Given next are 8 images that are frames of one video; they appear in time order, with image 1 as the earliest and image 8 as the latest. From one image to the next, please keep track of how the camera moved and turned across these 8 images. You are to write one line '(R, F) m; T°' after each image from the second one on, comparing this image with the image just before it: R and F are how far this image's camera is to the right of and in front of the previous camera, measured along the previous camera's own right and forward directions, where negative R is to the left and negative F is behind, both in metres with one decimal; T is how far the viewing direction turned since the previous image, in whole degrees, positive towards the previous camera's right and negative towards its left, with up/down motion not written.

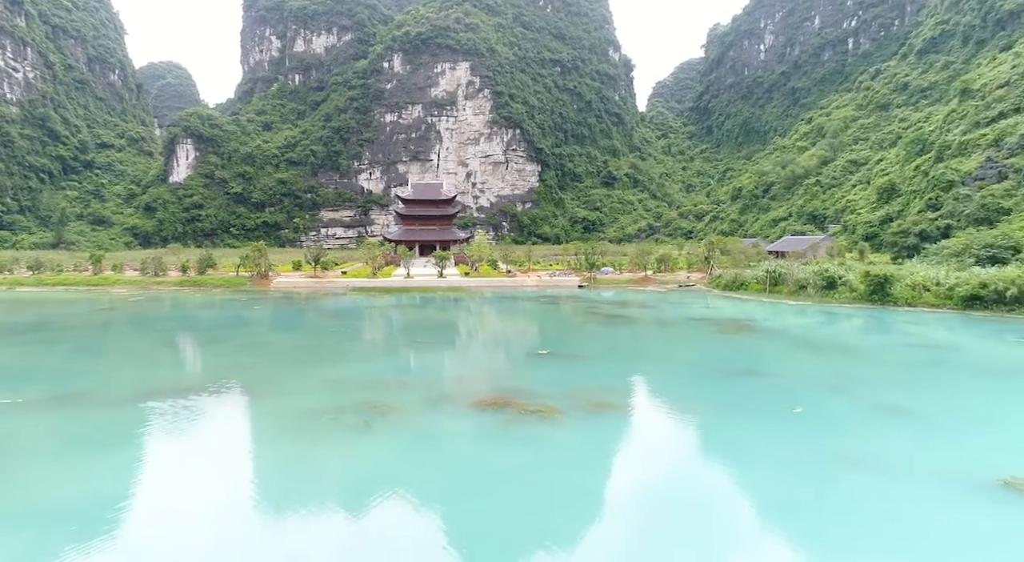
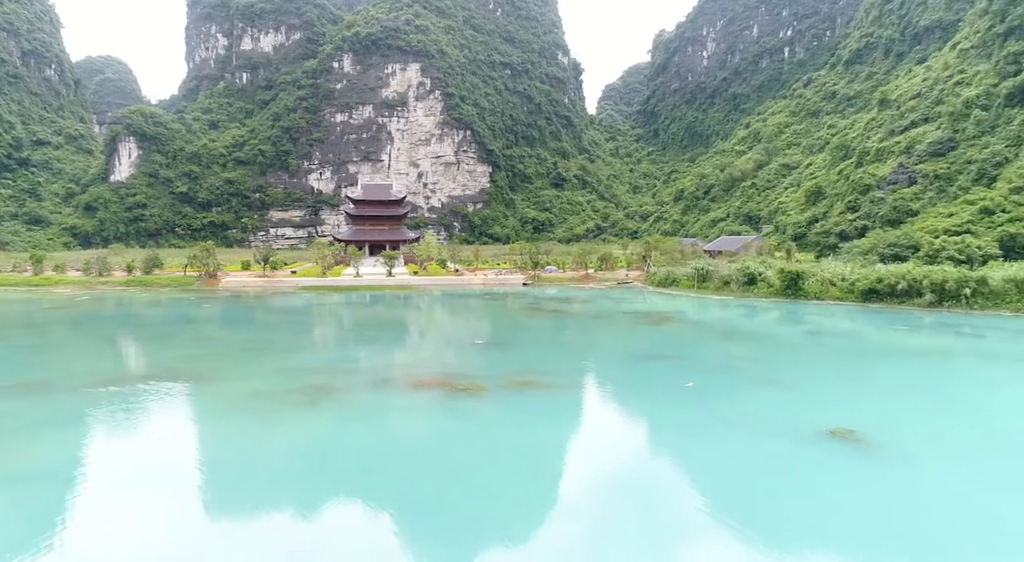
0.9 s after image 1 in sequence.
(+0.5, -1.2) m; +4°
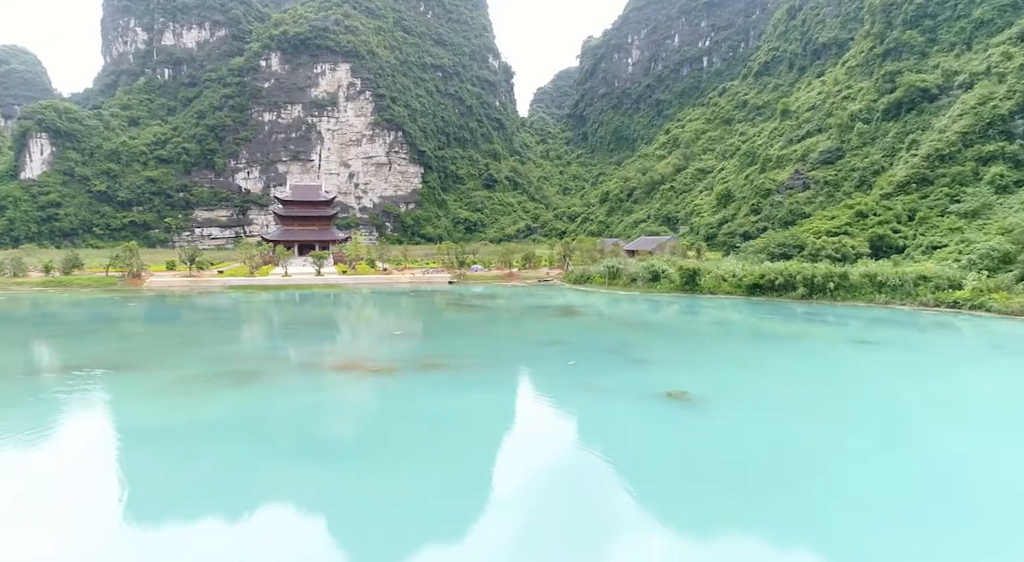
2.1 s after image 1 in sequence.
(+0.6, -1.7) m; +6°
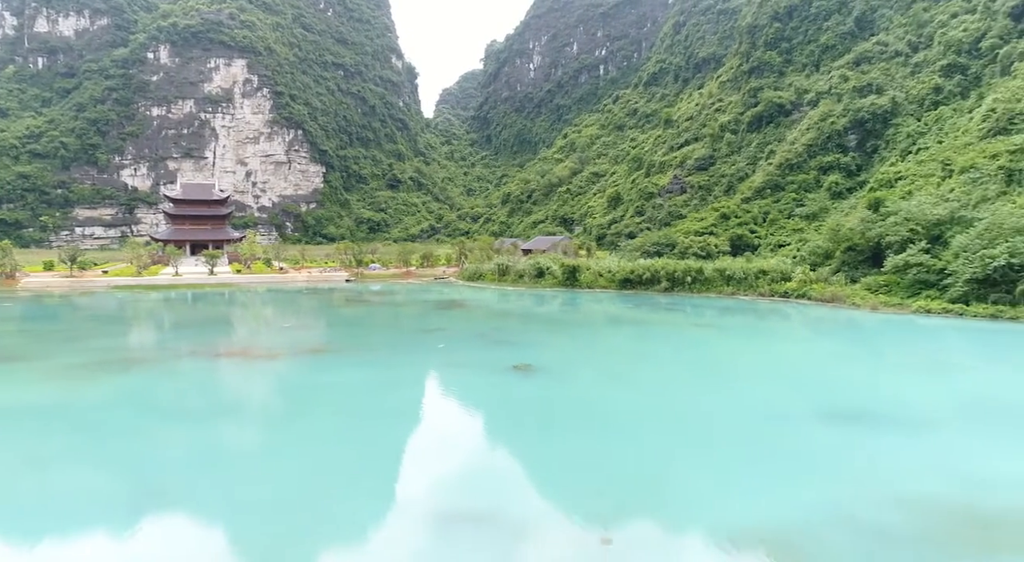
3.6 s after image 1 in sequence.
(+0.9, -1.9) m; +8°
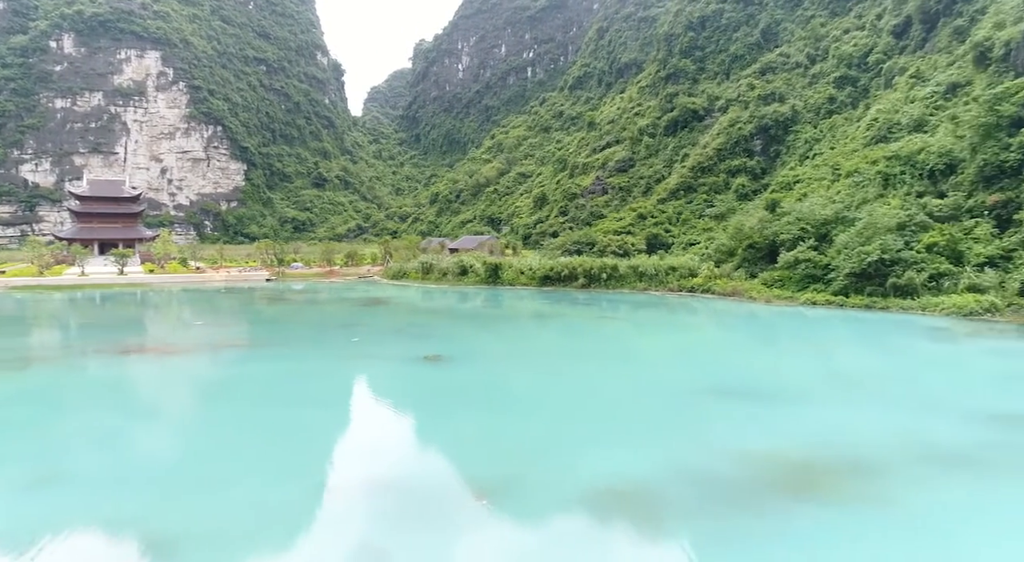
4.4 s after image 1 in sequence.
(+0.7, -0.7) m; +6°
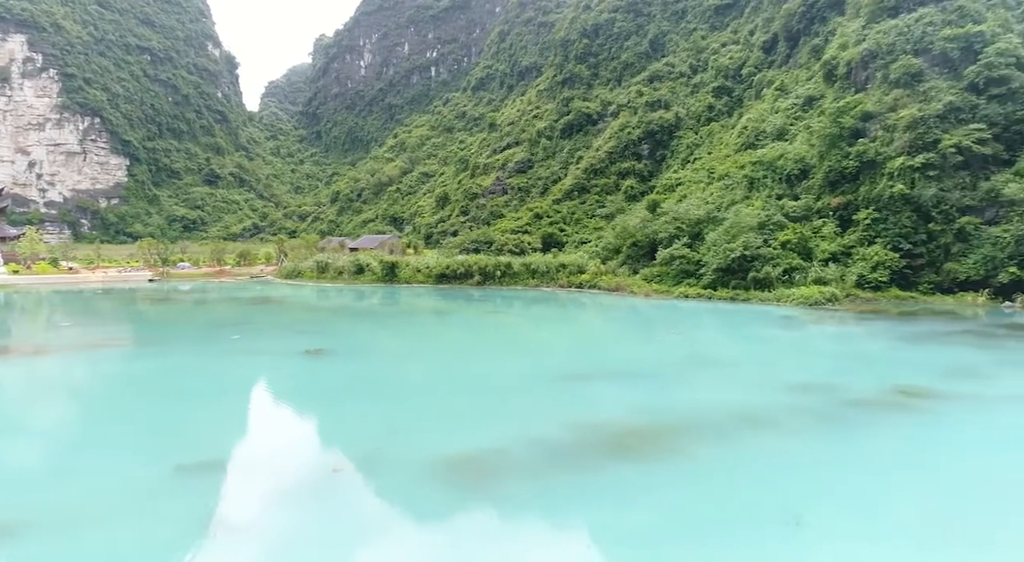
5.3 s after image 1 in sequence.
(+1.1, -0.7) m; +8°
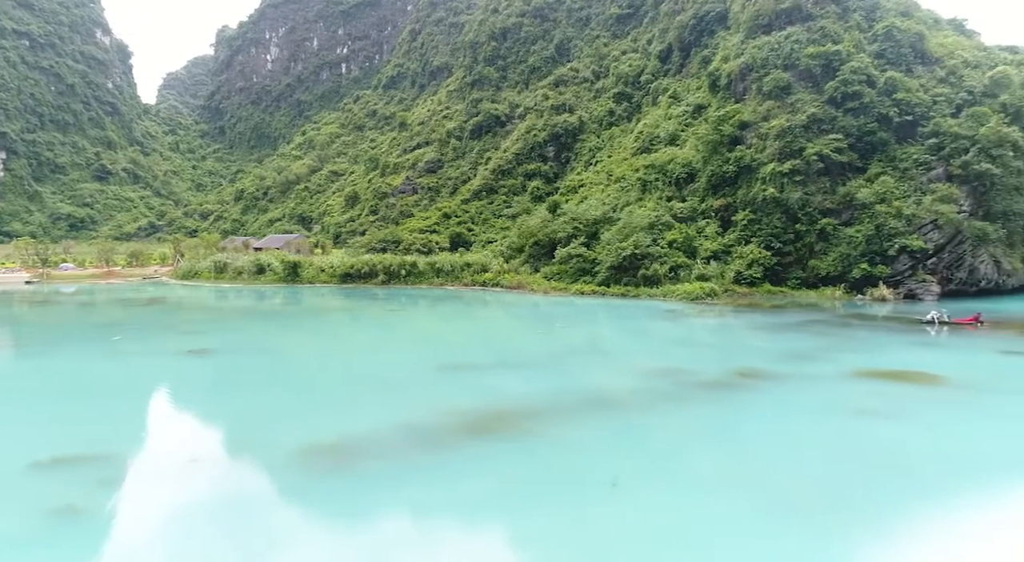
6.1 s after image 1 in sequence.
(+1.2, -0.7) m; +7°
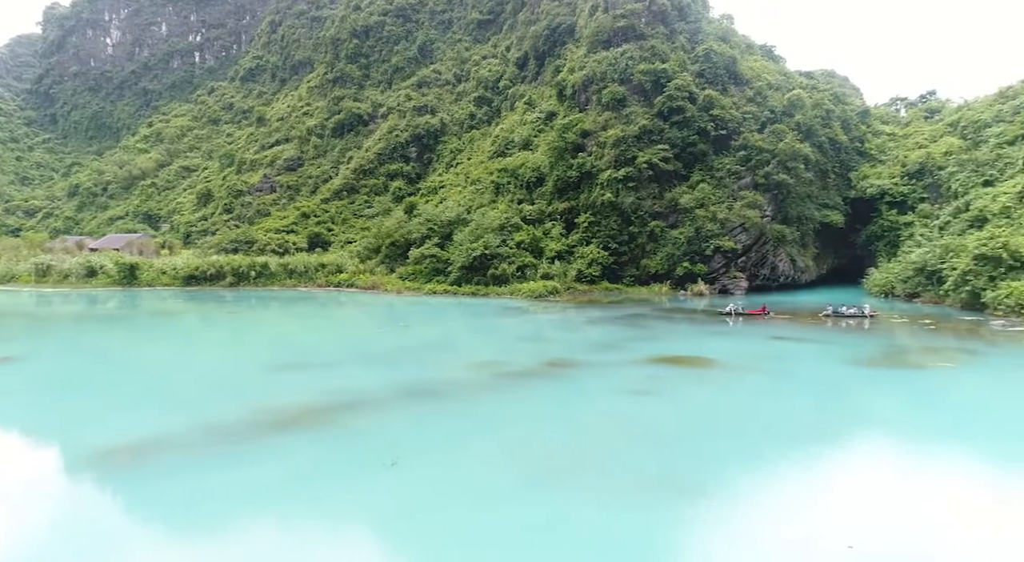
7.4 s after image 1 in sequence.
(+1.9, -0.9) m; +10°
